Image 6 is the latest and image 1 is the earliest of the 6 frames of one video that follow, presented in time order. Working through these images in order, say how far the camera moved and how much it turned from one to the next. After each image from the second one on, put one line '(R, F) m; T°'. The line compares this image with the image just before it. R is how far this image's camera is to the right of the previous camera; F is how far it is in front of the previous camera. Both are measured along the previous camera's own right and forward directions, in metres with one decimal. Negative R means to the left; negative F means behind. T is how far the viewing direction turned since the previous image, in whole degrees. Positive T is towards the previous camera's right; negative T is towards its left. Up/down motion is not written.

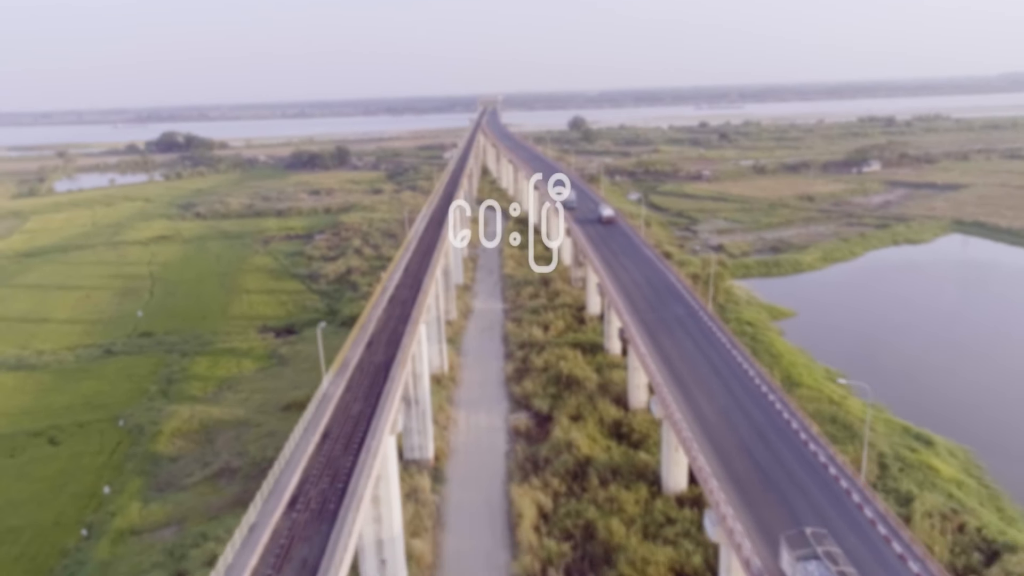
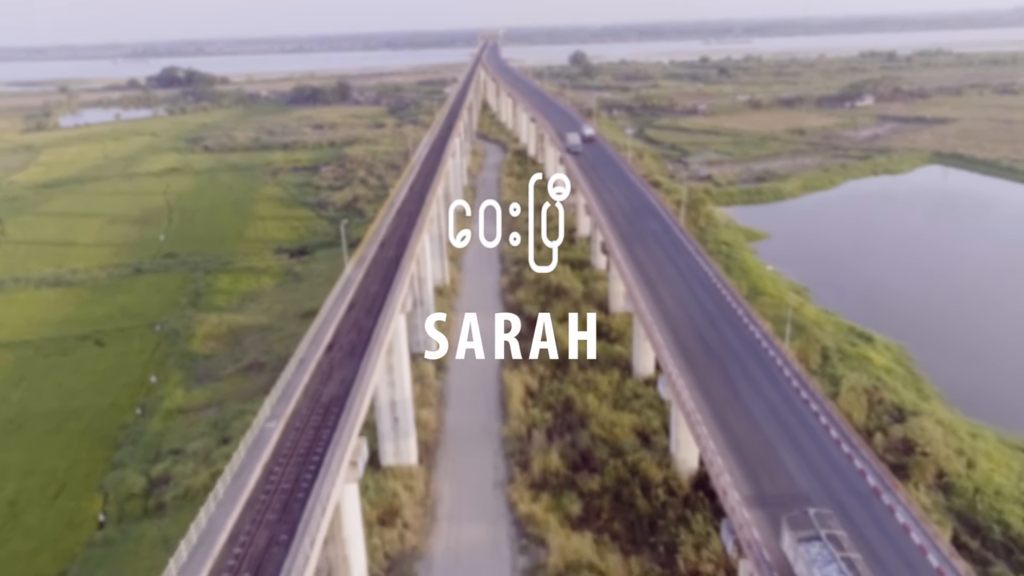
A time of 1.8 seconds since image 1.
(+0.3, -3.3) m; 0°
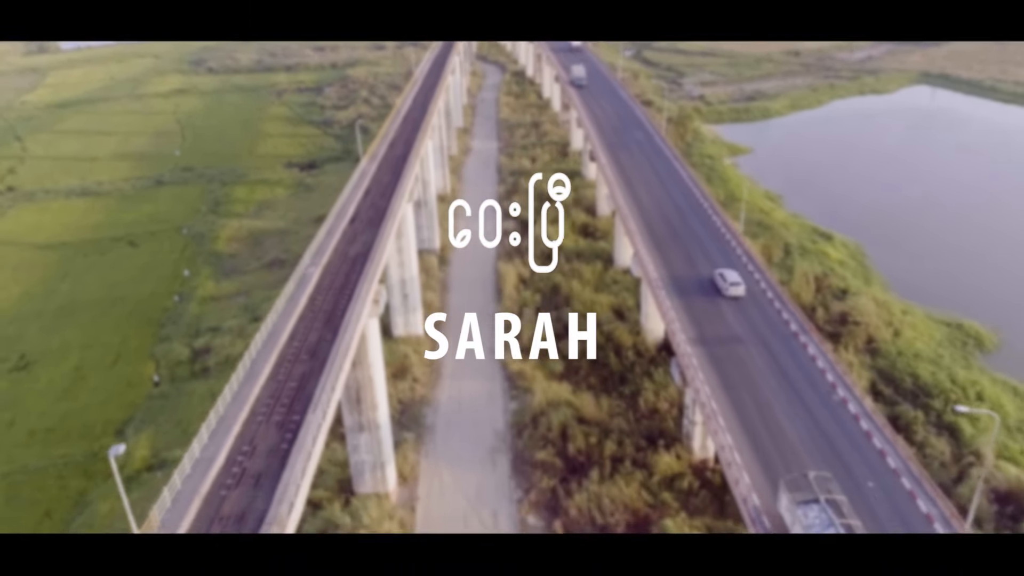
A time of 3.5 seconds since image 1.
(+0.2, -3.2) m; 0°
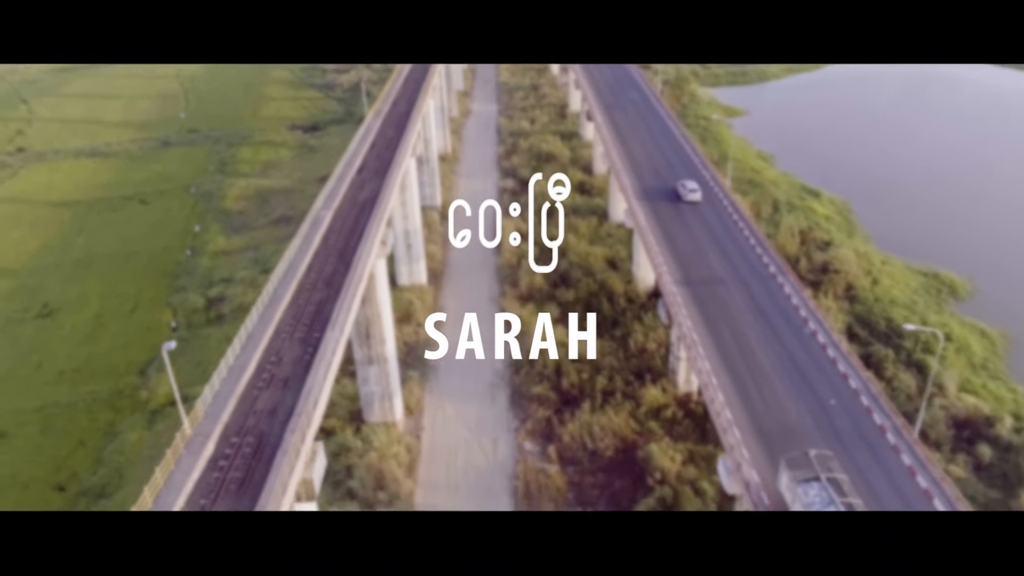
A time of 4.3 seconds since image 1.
(+0.1, -1.3) m; 0°
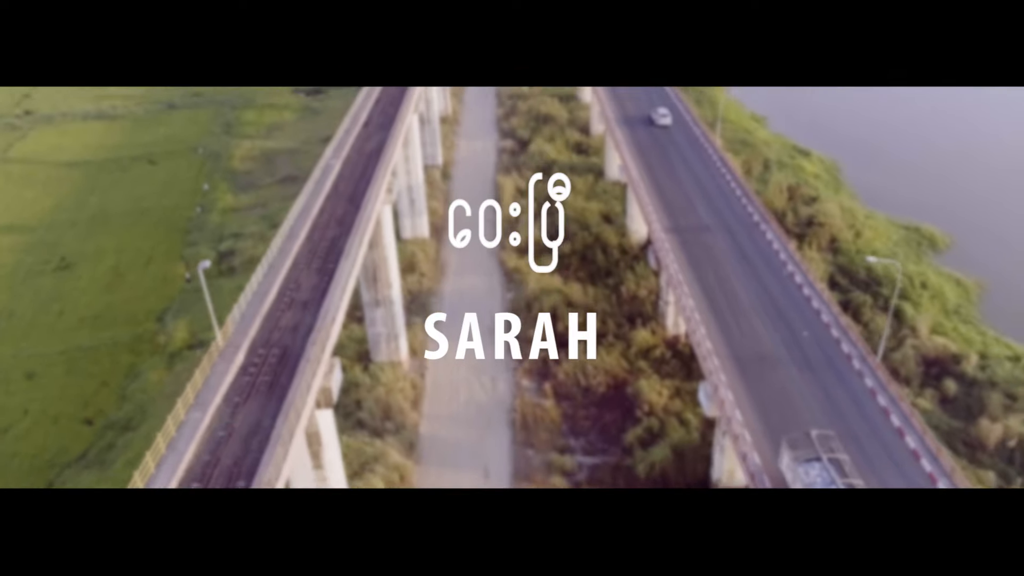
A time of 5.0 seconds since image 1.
(0.0, -1.1) m; 0°
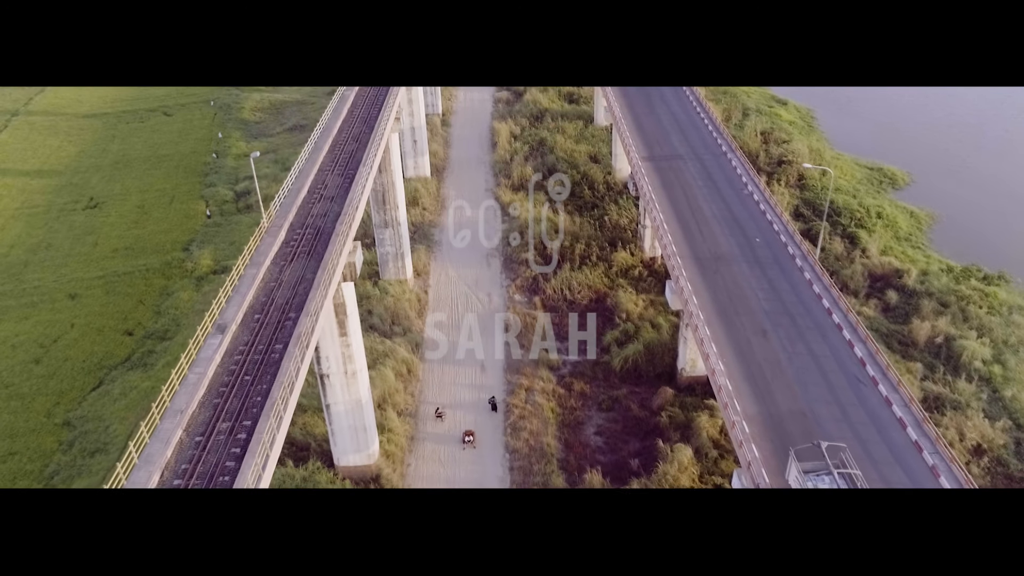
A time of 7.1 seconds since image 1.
(+0.1, -2.4) m; 0°
